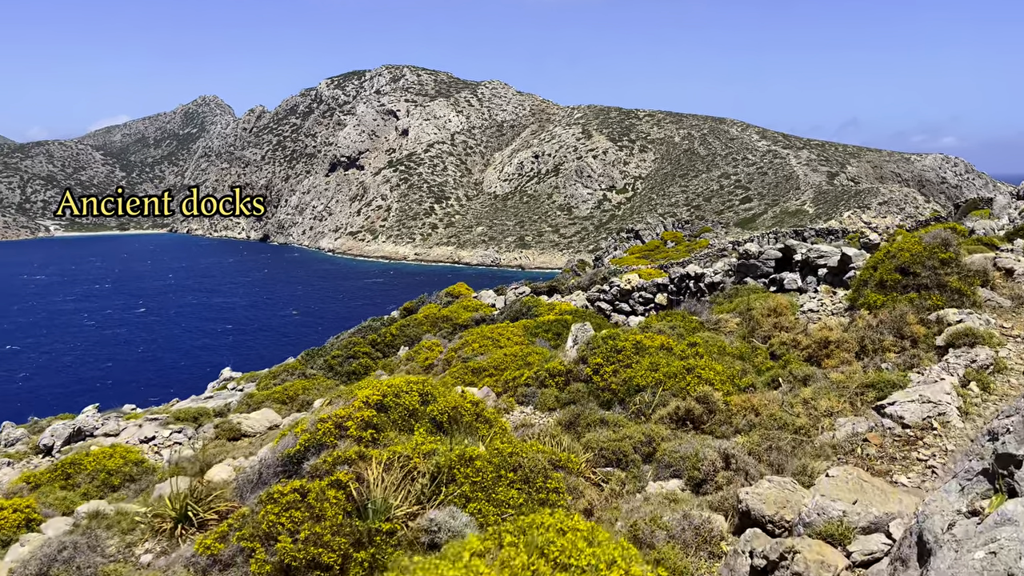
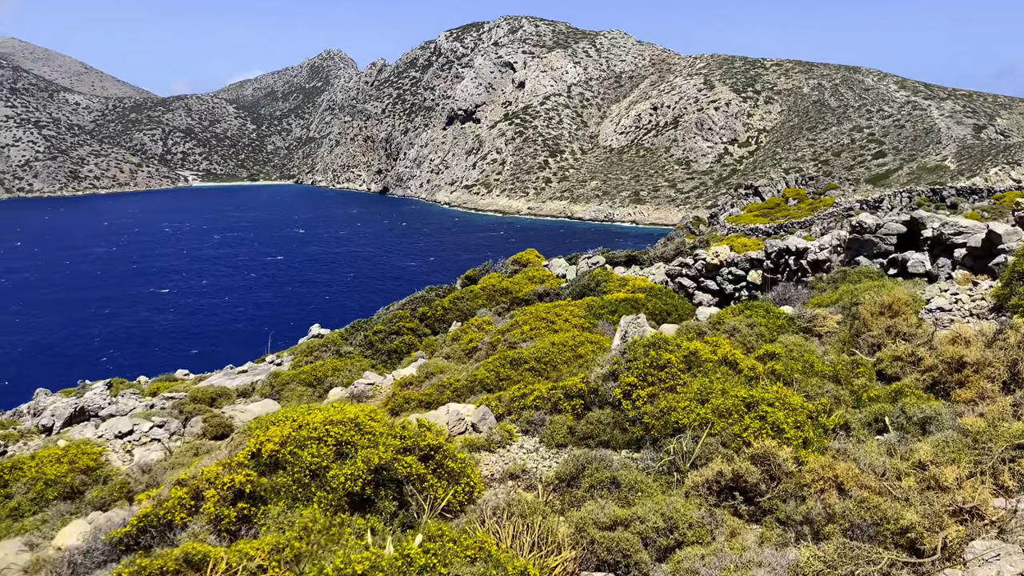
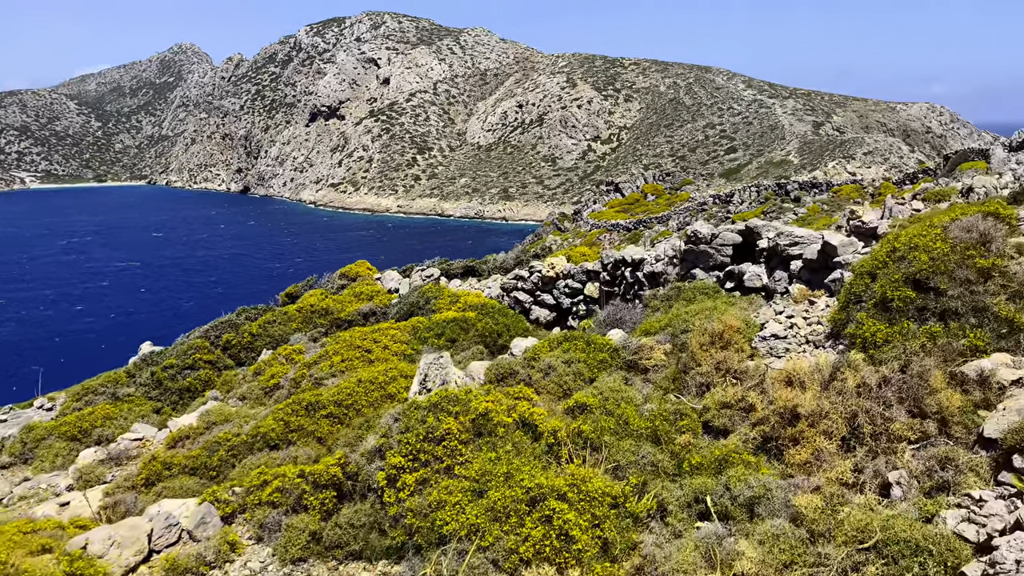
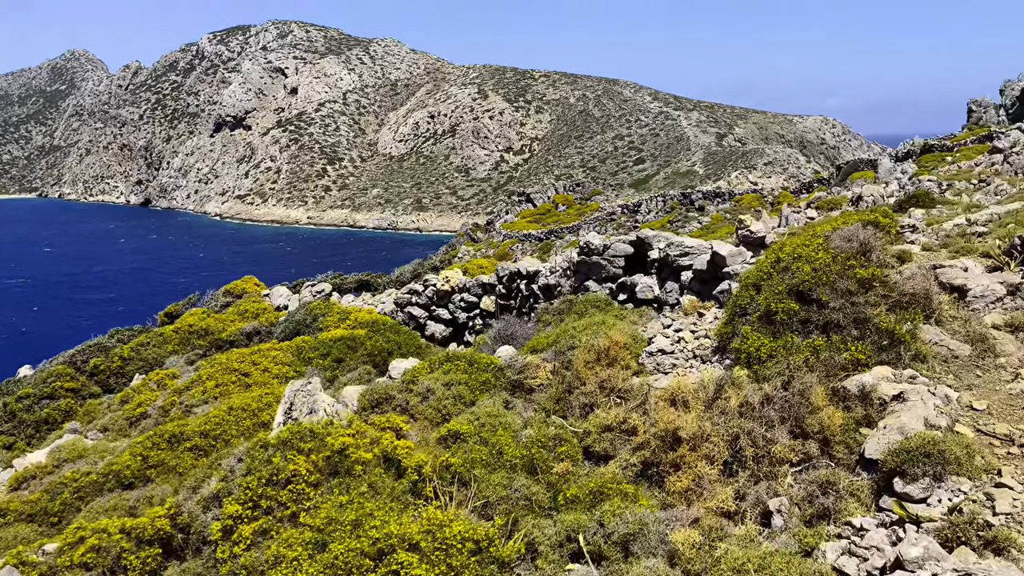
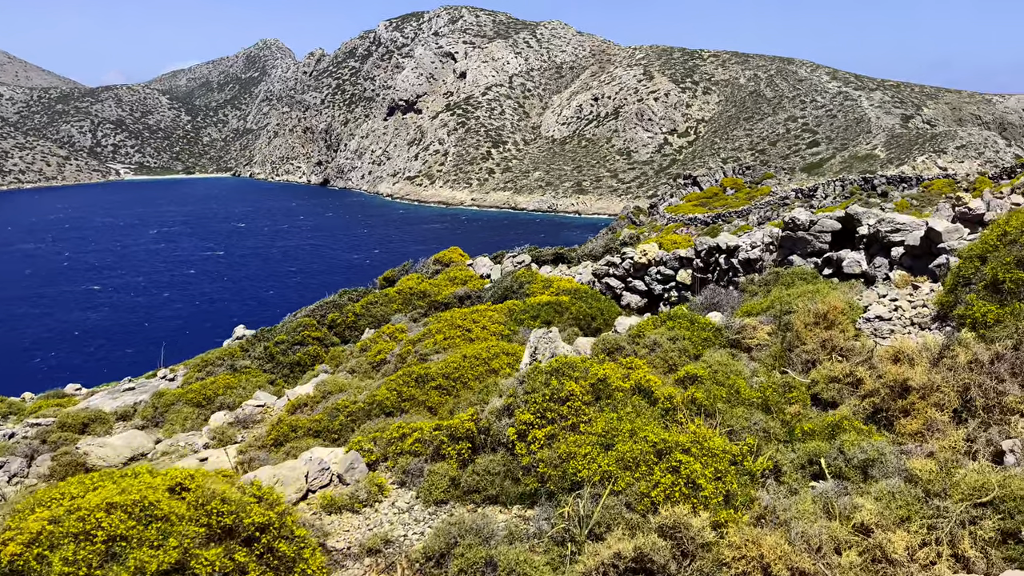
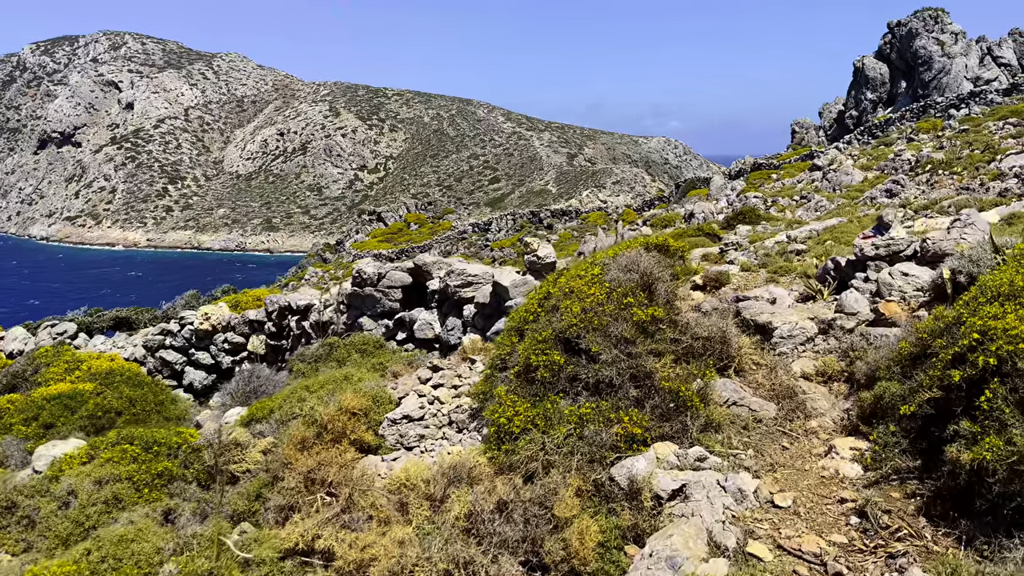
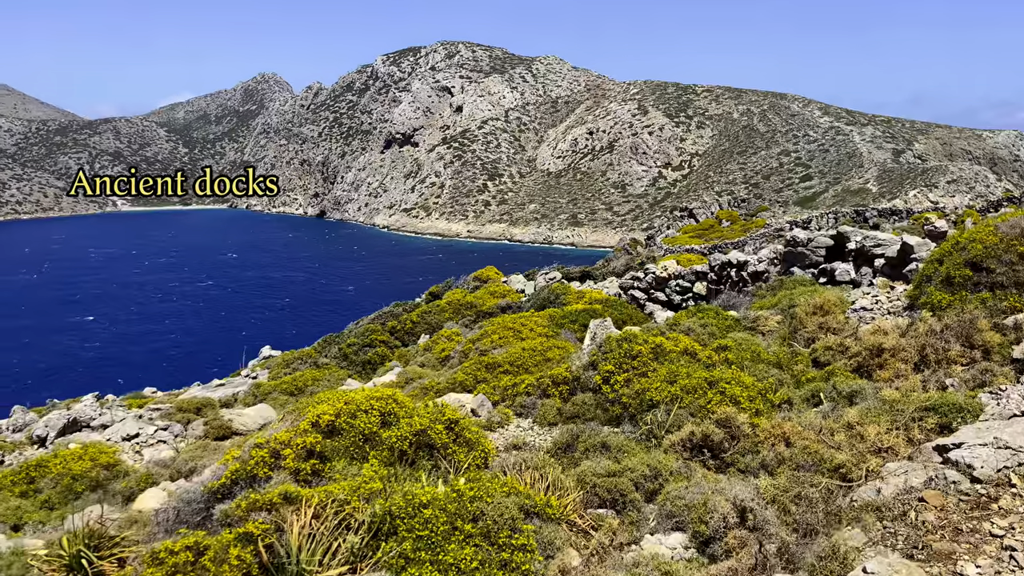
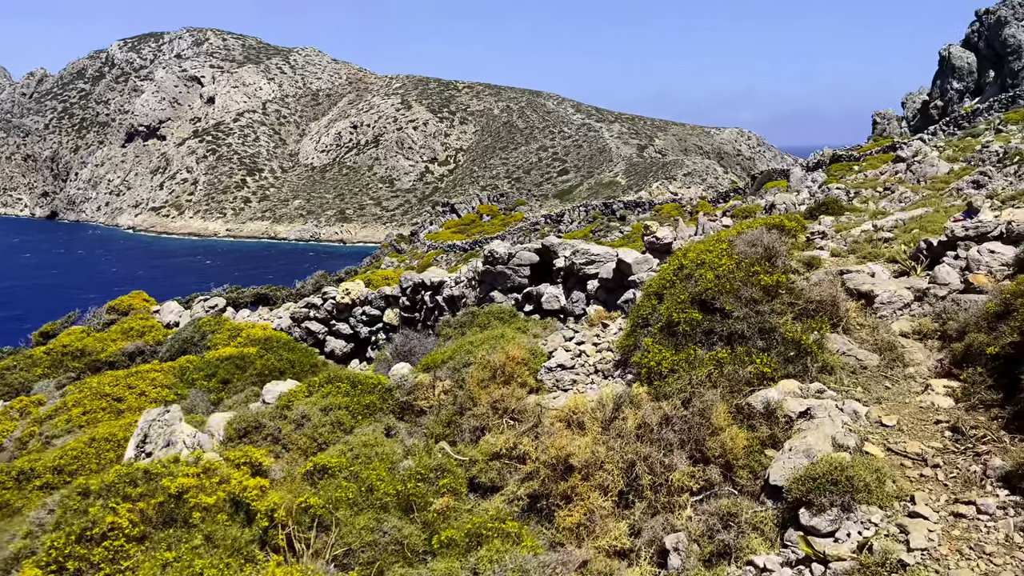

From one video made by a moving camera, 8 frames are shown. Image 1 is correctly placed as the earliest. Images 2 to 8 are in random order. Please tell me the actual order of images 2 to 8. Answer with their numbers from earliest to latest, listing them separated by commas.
7, 2, 5, 3, 4, 8, 6
